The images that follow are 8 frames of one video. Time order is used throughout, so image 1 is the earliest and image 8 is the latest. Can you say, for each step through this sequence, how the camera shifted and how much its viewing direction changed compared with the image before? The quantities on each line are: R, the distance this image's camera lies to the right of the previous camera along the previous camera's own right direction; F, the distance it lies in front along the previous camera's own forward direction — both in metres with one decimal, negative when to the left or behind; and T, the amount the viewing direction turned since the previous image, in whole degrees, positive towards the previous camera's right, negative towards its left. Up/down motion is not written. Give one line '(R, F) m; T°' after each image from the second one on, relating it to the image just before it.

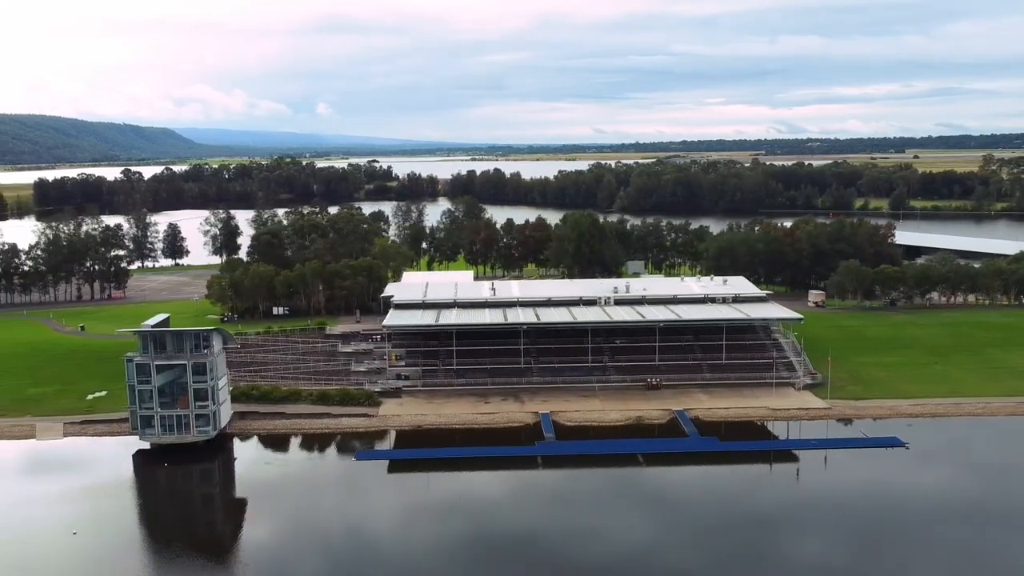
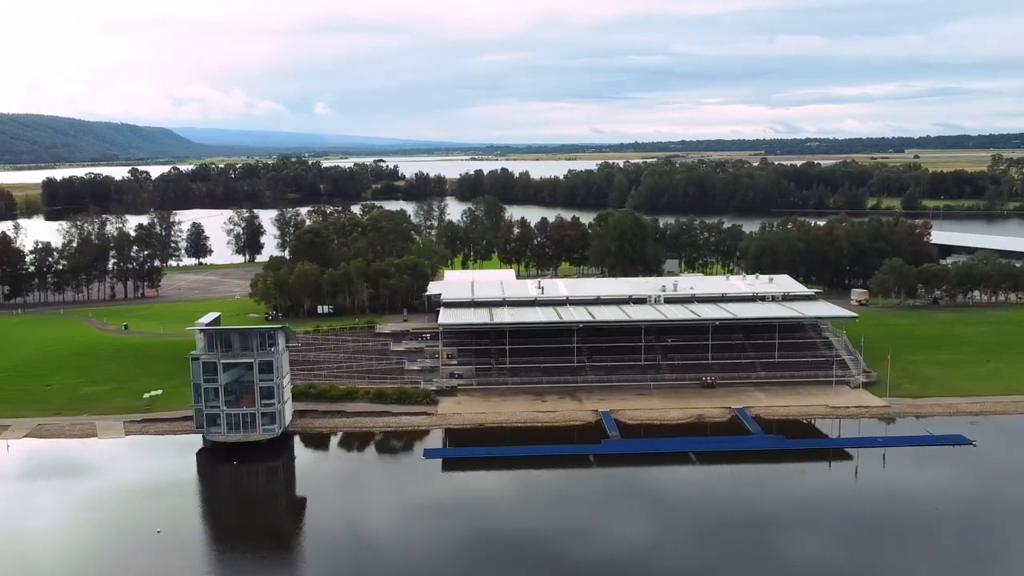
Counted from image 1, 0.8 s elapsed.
(-2.7, 0.0) m; 0°
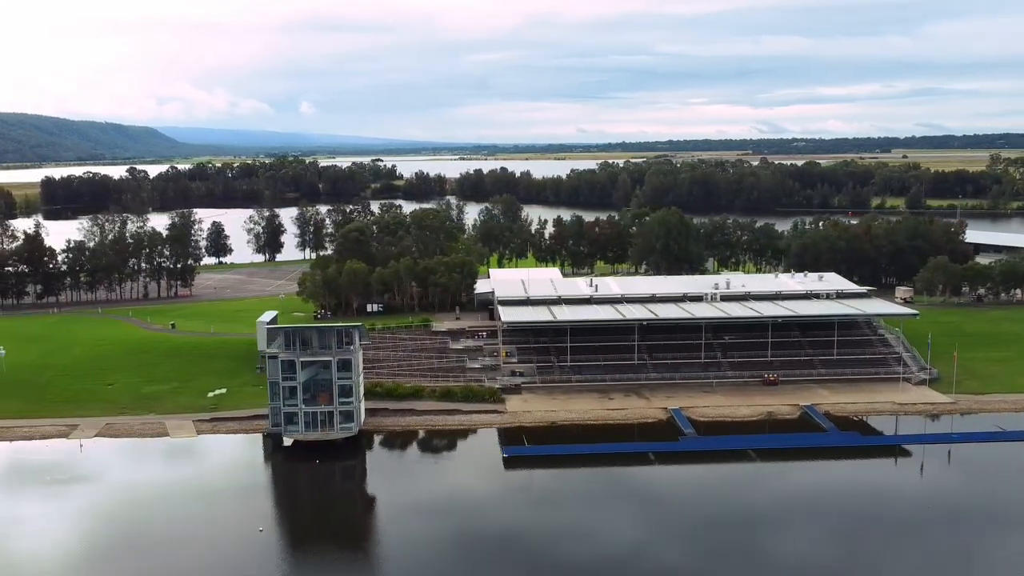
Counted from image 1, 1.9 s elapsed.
(-3.6, 0.0) m; +1°
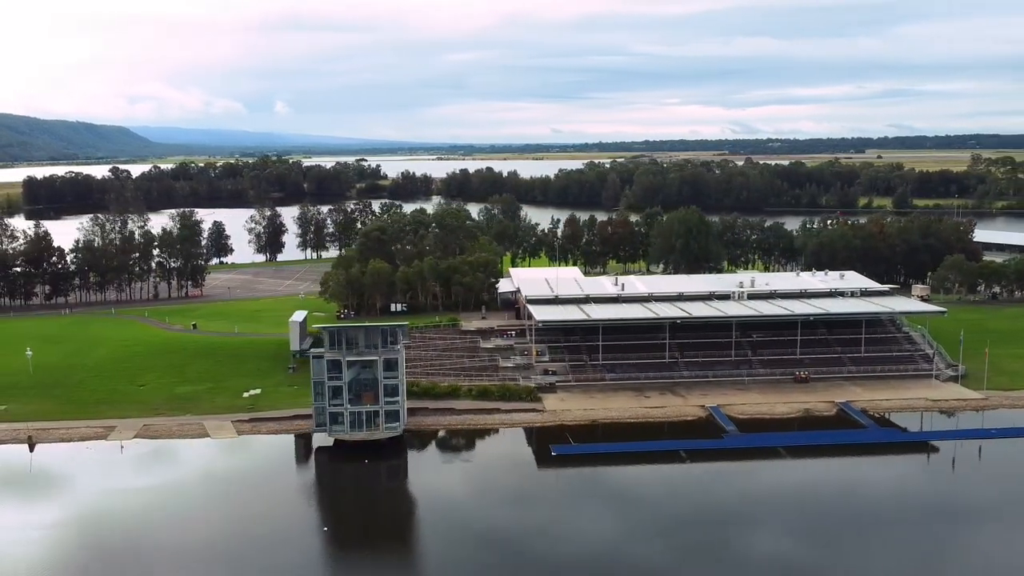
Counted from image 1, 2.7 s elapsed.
(-2.7, 0.0) m; +2°
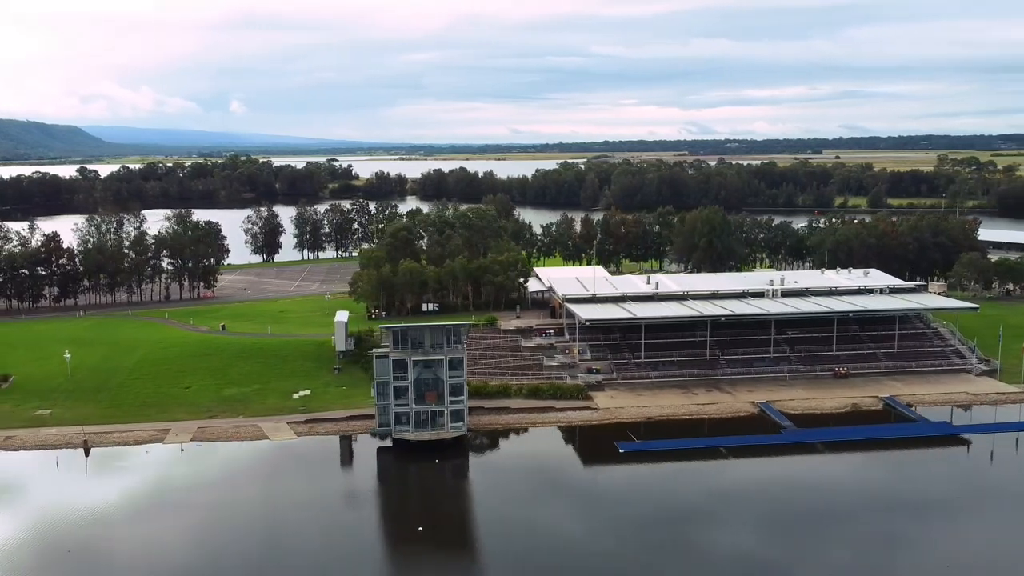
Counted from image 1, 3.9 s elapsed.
(-4.0, 0.0) m; +3°
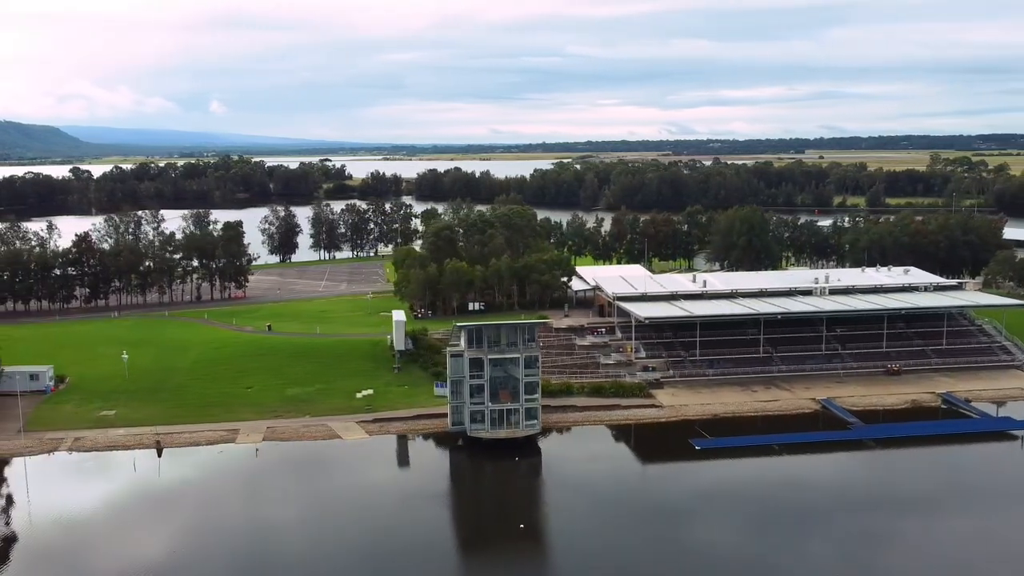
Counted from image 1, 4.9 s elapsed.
(-3.5, -0.1) m; +1°
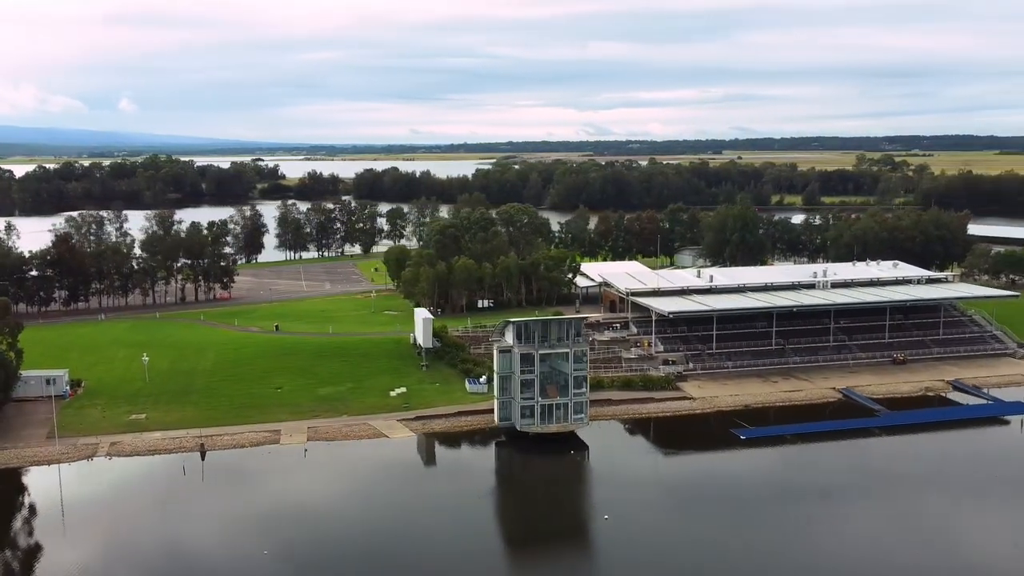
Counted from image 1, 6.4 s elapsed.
(-4.9, 0.0) m; +5°
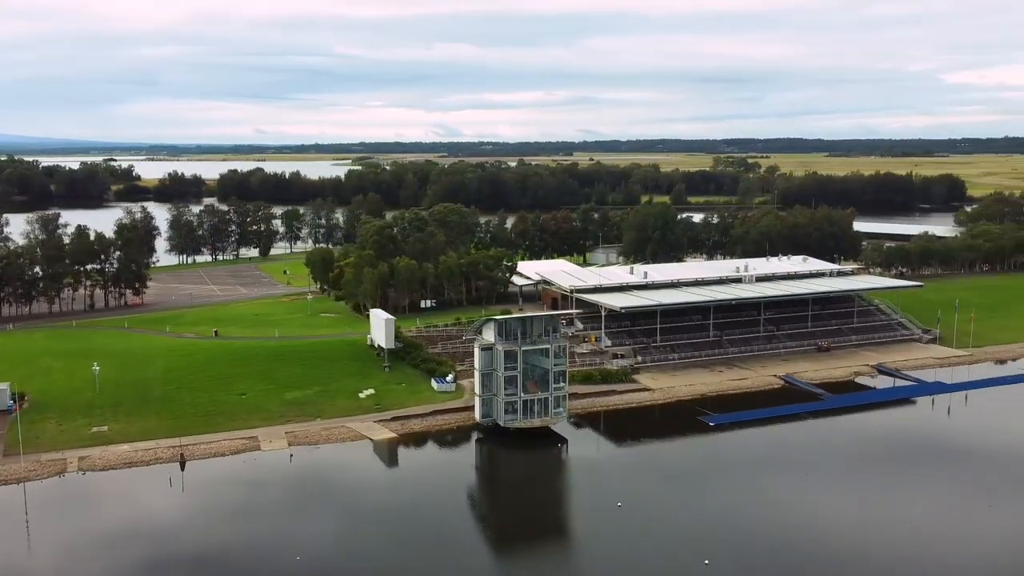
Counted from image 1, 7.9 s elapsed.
(-4.9, -0.3) m; +9°
